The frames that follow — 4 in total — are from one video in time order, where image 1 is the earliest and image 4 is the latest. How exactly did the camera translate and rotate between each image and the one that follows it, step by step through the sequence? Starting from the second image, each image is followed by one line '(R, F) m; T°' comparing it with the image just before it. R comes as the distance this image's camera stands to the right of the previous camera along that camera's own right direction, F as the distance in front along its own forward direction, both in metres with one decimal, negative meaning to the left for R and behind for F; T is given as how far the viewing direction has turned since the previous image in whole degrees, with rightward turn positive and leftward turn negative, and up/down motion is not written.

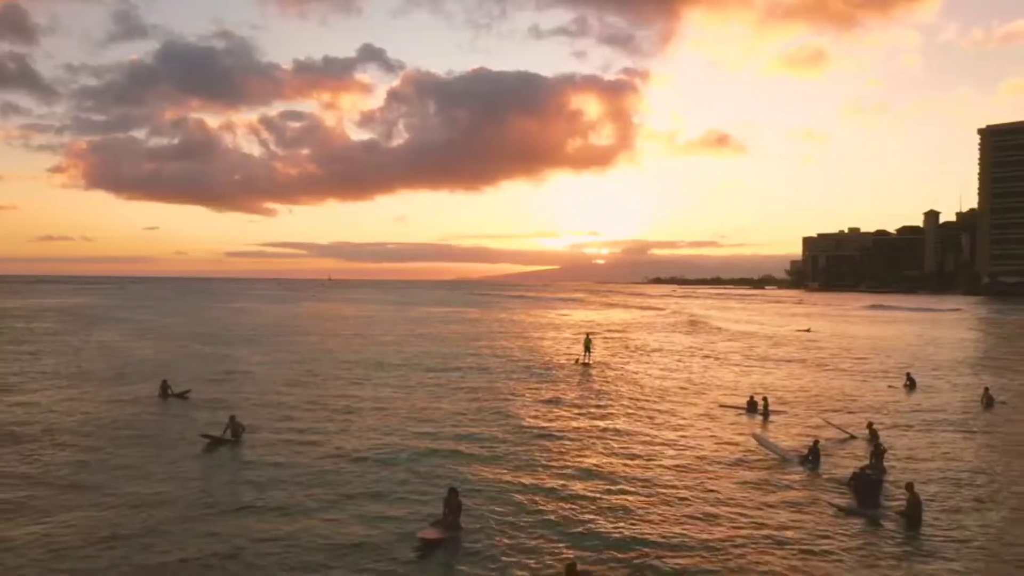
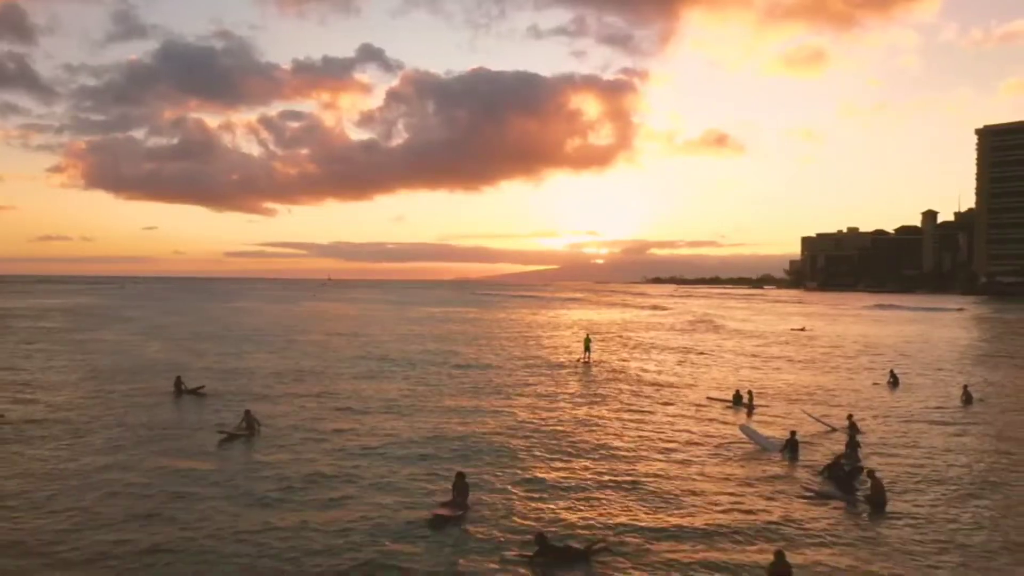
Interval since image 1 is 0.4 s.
(-1.7, +1.7) m; 0°
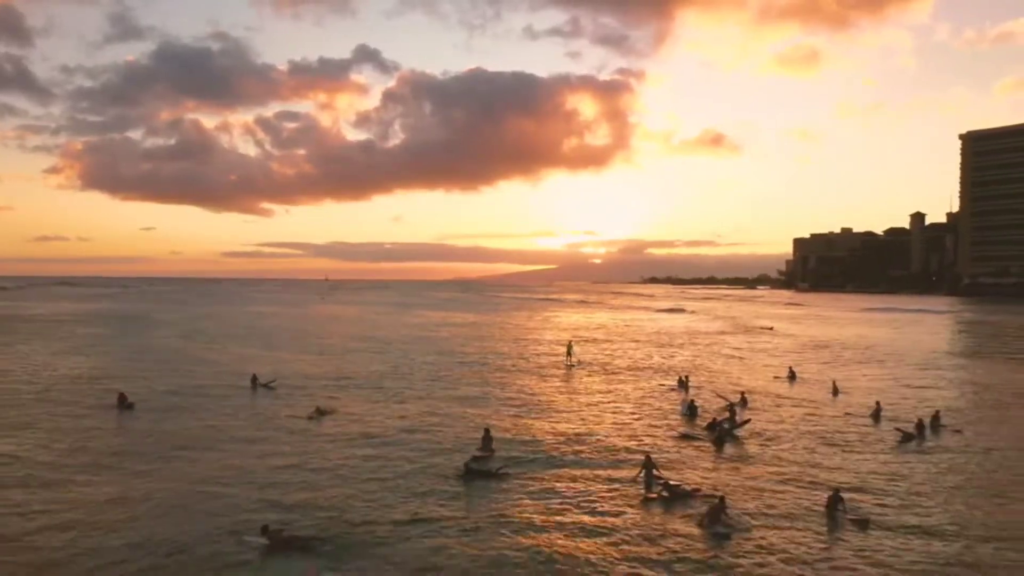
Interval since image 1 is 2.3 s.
(0.0, -7.6) m; 0°
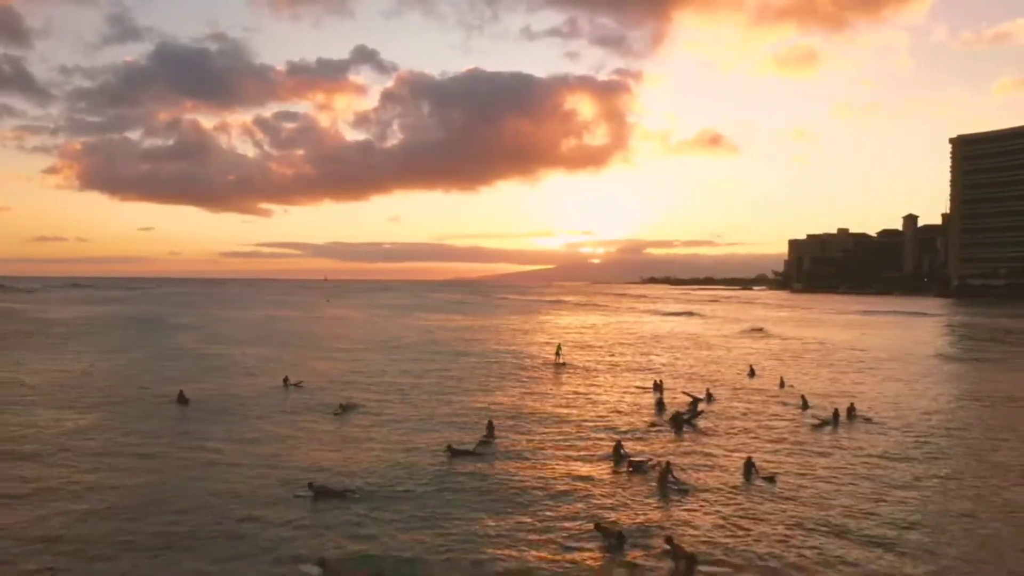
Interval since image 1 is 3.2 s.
(+0.1, -5.0) m; 0°
